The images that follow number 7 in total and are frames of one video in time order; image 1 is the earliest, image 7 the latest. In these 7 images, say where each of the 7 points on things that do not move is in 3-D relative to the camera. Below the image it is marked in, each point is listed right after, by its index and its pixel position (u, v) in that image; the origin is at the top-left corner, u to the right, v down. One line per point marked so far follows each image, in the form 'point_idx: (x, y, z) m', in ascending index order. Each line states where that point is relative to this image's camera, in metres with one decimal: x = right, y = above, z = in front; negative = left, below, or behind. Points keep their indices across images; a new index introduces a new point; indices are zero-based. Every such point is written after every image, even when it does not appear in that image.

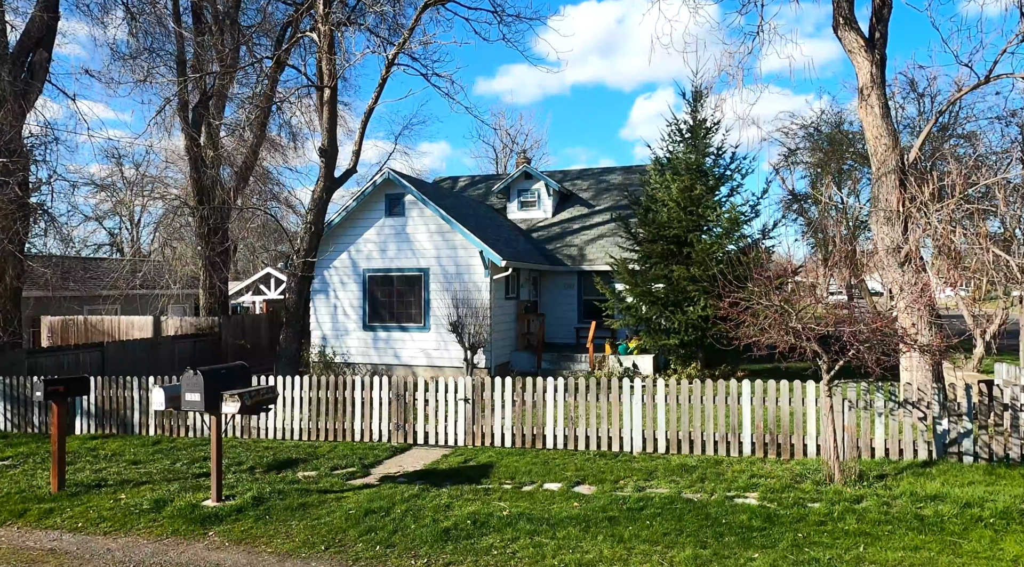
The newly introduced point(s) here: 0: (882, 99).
0: (+4.9, +2.5, +11.6) m
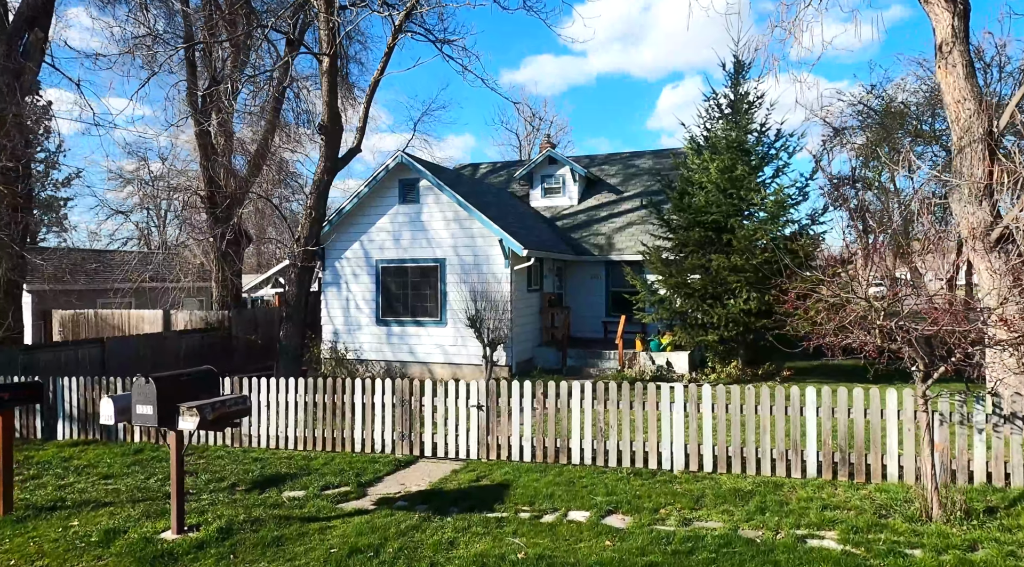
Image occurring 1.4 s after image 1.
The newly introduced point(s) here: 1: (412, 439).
0: (+5.2, +2.6, +10.0) m
1: (-1.1, -1.7, +9.6) m
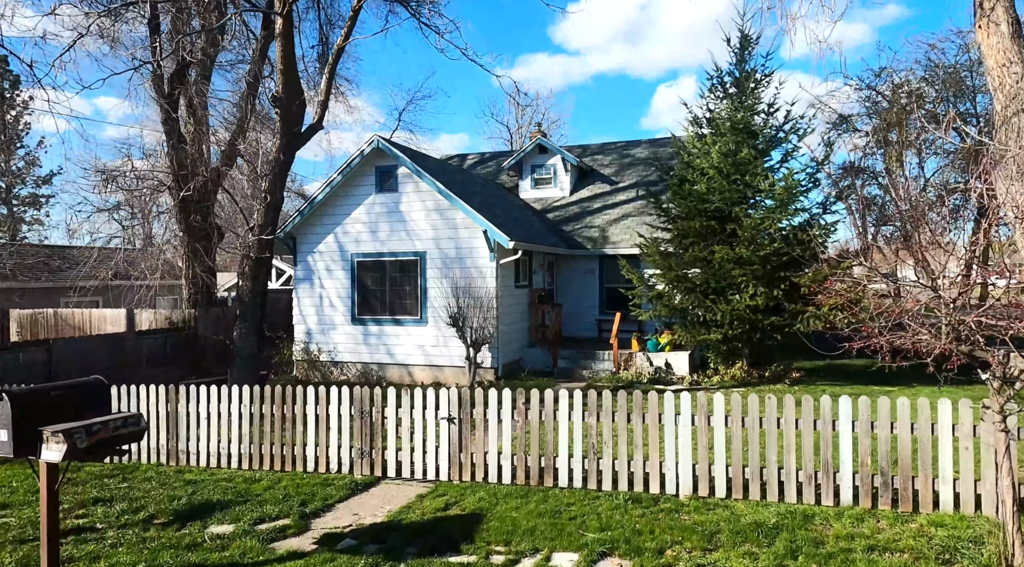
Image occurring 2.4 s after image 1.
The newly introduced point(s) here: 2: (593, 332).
0: (+4.9, +2.7, +8.7) m
1: (-1.3, -1.6, +8.2) m
2: (+1.8, -1.1, +19.3) m
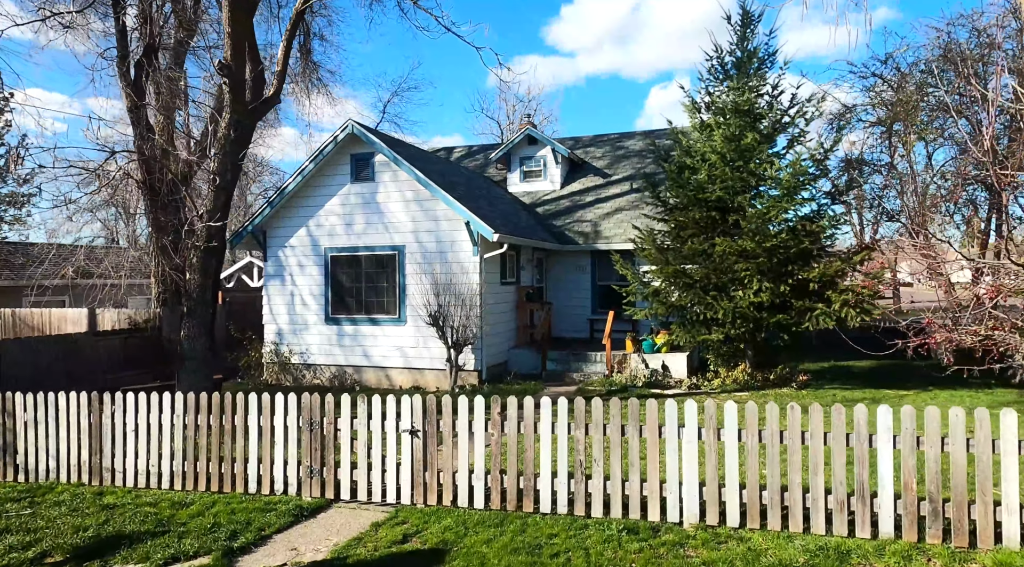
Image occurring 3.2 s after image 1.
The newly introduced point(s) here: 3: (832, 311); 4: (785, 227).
0: (+4.7, +2.8, +7.5) m
1: (-1.5, -1.5, +7.0) m
2: (+1.5, -1.0, +18.1) m
3: (+4.8, -0.4, +13.3) m
4: (+4.2, +0.9, +13.6) m
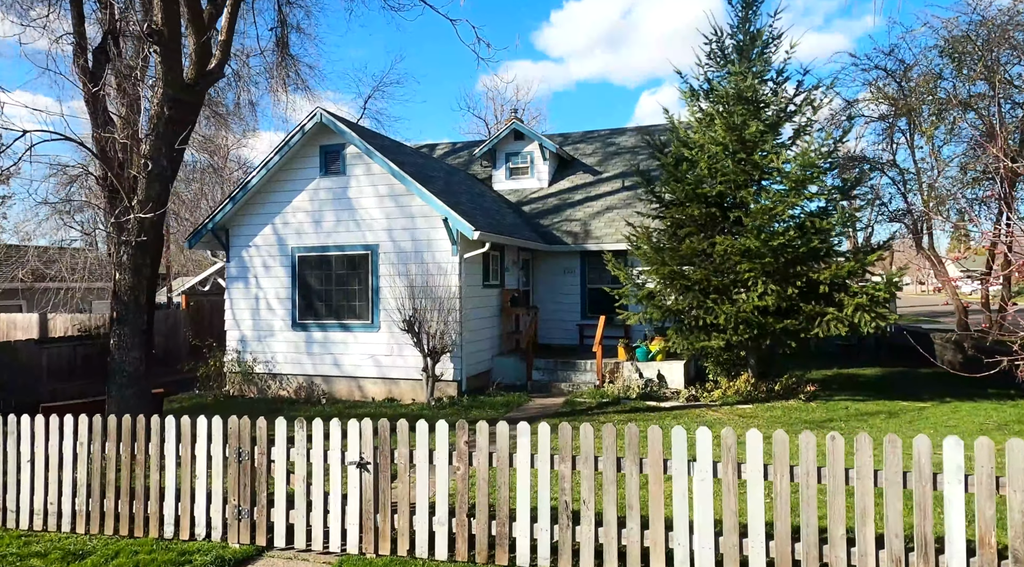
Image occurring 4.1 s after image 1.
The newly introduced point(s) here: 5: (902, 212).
0: (+4.5, +2.8, +6.4) m
1: (-1.7, -1.5, +5.8) m
2: (+1.2, -1.0, +16.9) m
3: (+4.6, -0.5, +12.1) m
4: (+3.9, +0.8, +12.4) m
5: (+8.2, +1.5, +18.6) m
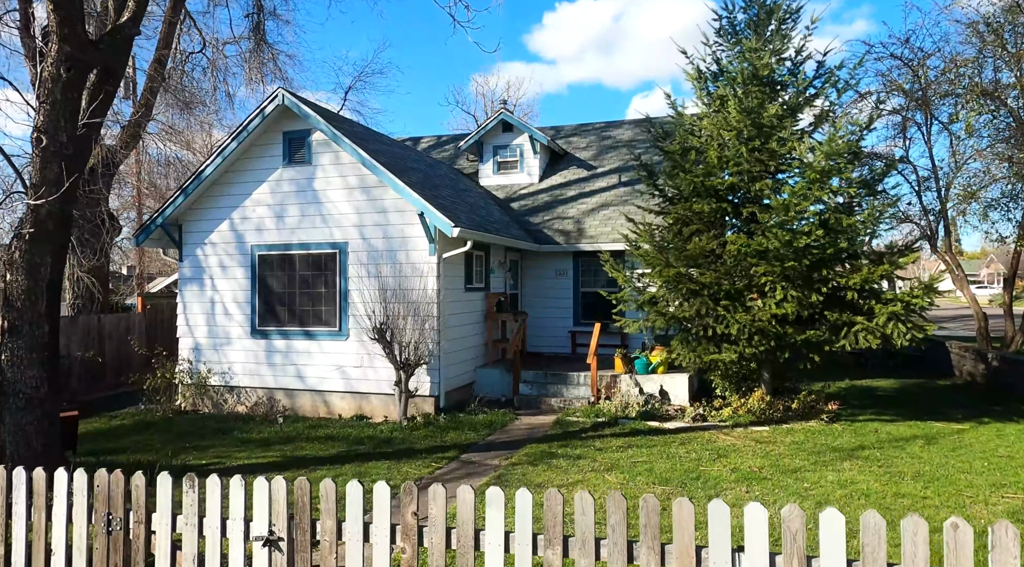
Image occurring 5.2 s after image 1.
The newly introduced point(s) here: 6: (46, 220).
0: (+4.4, +2.7, +4.9) m
1: (-1.8, -1.5, +4.2) m
2: (+0.9, -1.1, +15.4) m
3: (+4.4, -0.5, +10.6) m
4: (+3.7, +0.8, +10.9) m
5: (+7.9, +1.4, +17.1) m
6: (-3.8, +0.5, +7.4) m
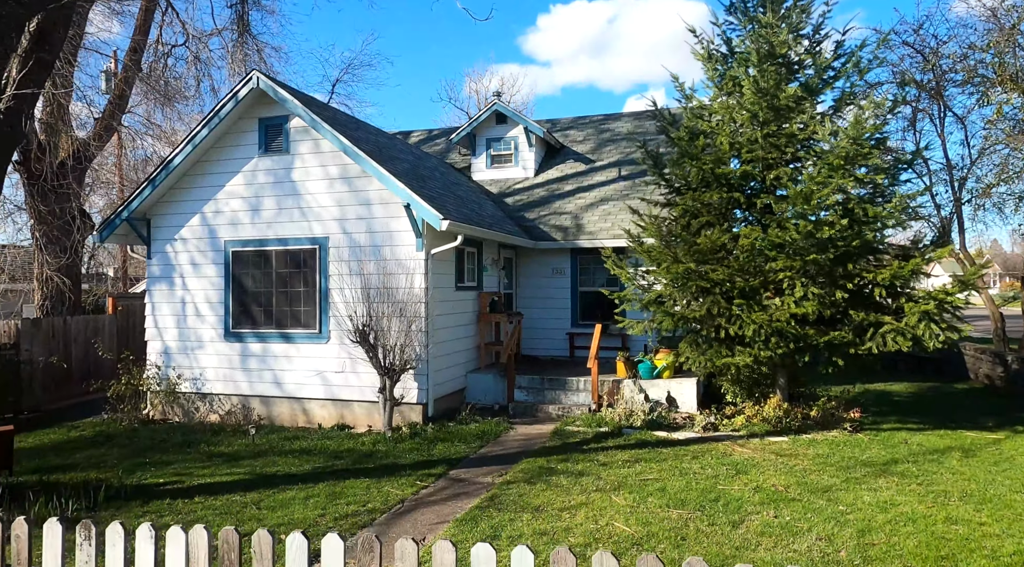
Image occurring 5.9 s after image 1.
0: (+4.4, +2.8, +4.0) m
1: (-1.8, -1.5, +3.3) m
2: (+0.9, -1.1, +14.4) m
3: (+4.3, -0.5, +9.7) m
4: (+3.7, +0.8, +10.0) m
5: (+7.8, +1.4, +16.2) m
6: (-3.9, +0.5, +6.4) m
